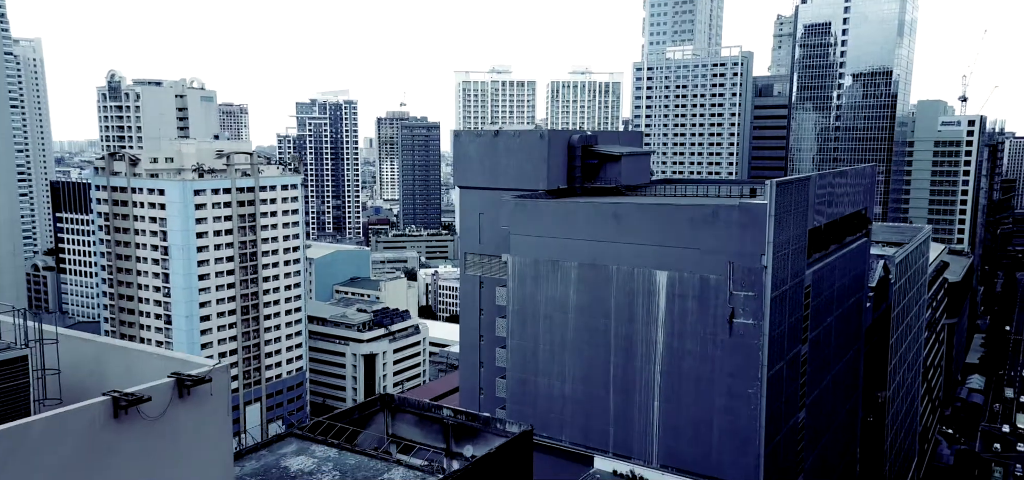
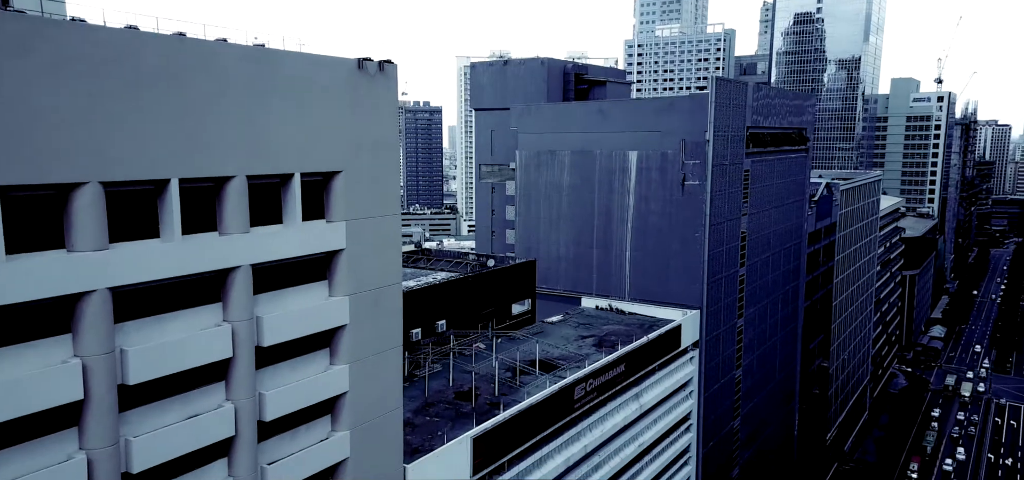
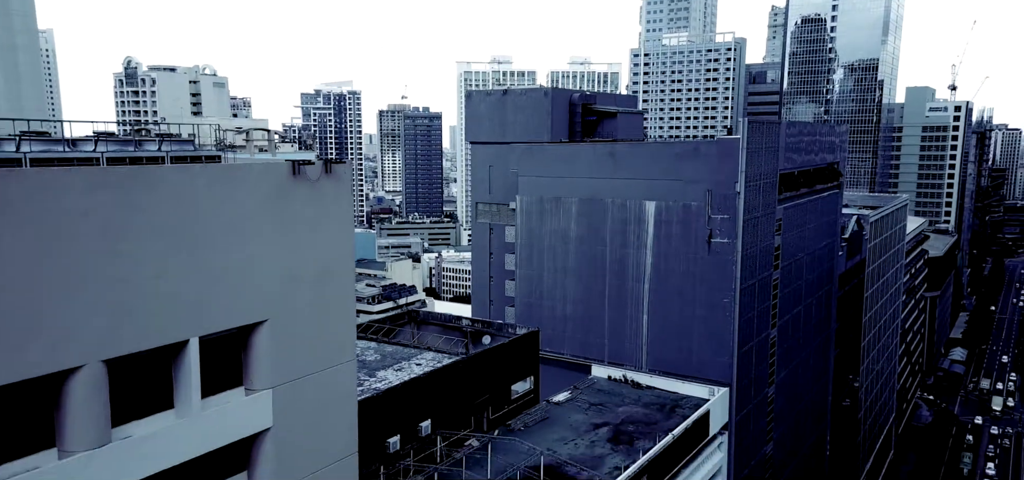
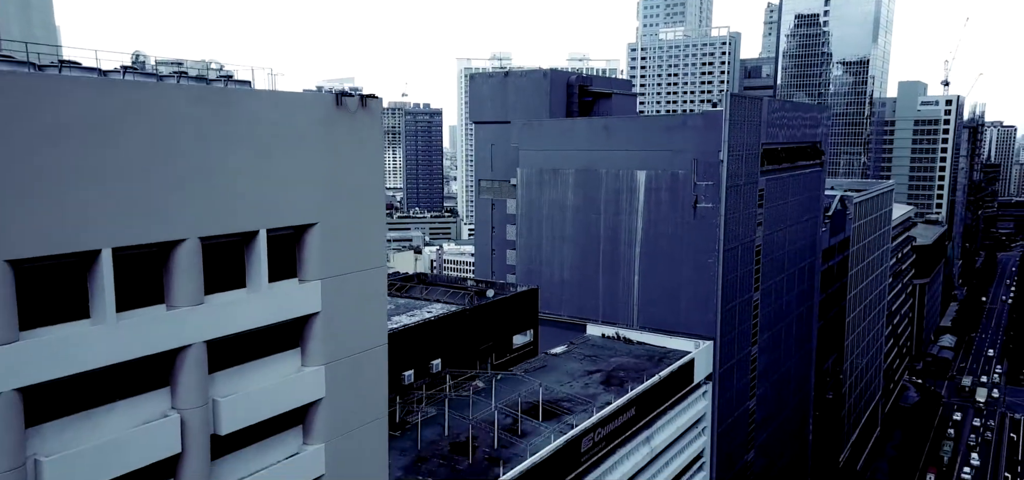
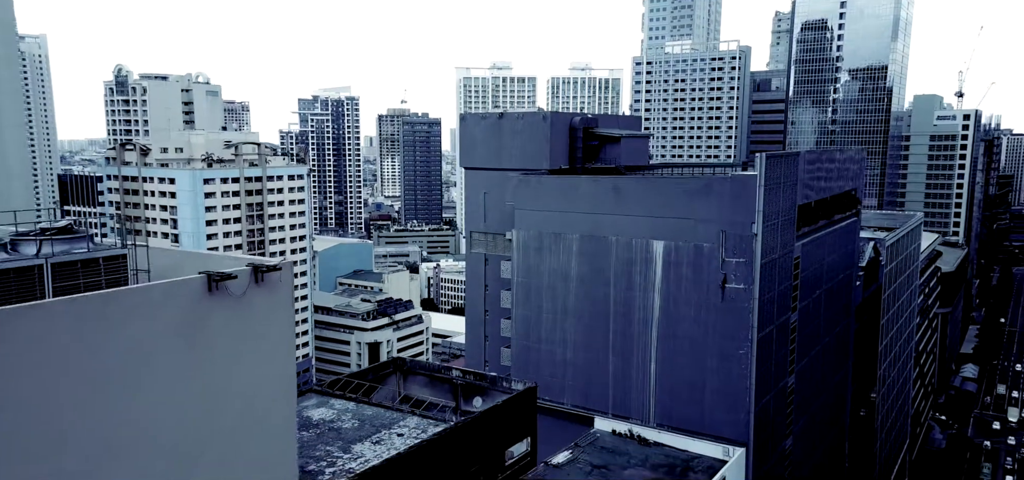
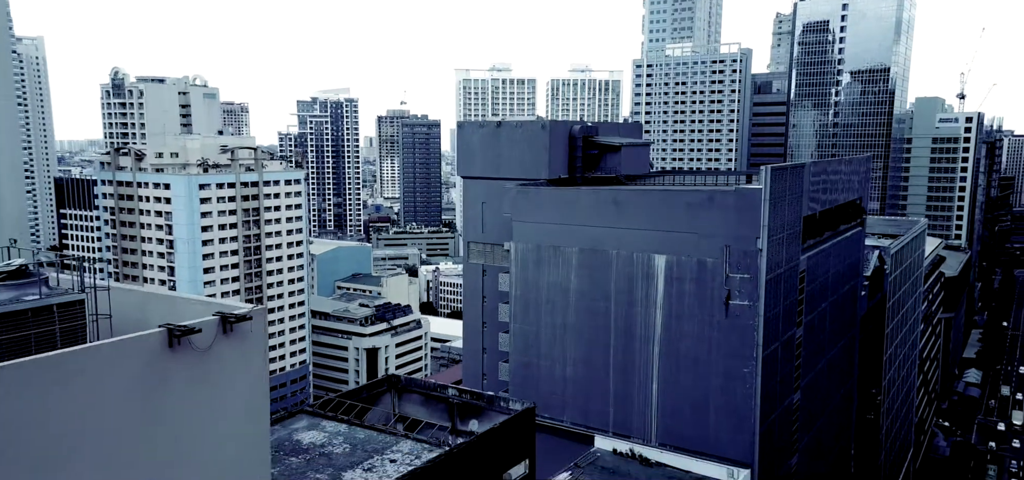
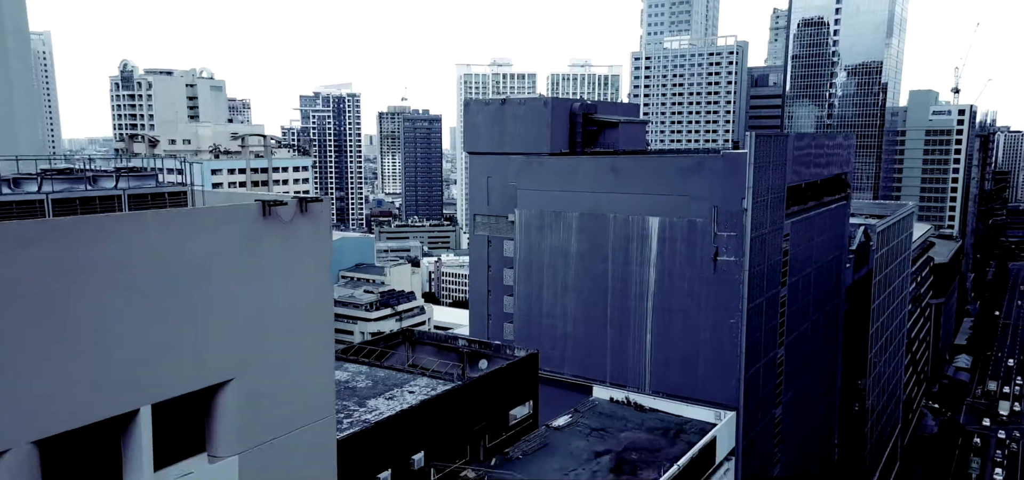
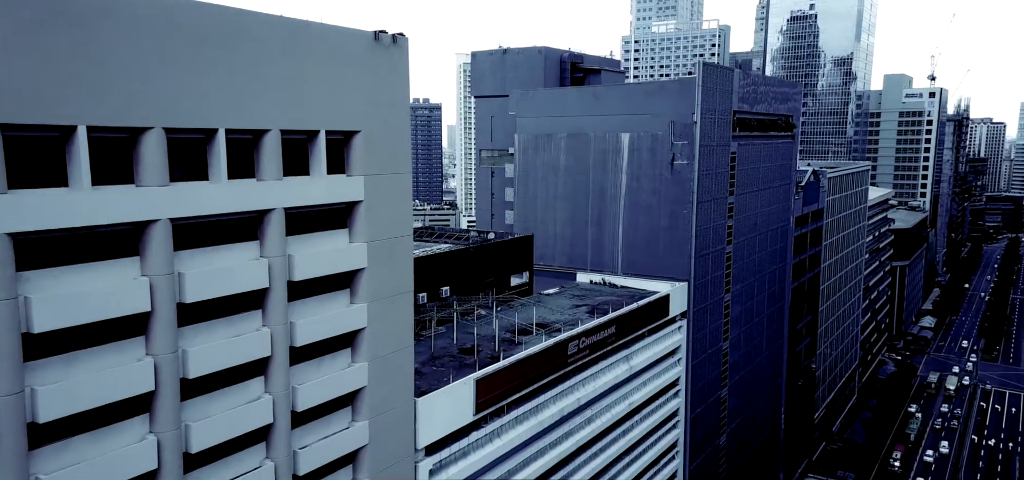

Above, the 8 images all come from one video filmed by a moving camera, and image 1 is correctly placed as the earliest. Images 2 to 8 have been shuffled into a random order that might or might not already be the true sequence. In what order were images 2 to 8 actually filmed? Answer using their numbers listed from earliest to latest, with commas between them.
6, 5, 7, 3, 4, 2, 8
